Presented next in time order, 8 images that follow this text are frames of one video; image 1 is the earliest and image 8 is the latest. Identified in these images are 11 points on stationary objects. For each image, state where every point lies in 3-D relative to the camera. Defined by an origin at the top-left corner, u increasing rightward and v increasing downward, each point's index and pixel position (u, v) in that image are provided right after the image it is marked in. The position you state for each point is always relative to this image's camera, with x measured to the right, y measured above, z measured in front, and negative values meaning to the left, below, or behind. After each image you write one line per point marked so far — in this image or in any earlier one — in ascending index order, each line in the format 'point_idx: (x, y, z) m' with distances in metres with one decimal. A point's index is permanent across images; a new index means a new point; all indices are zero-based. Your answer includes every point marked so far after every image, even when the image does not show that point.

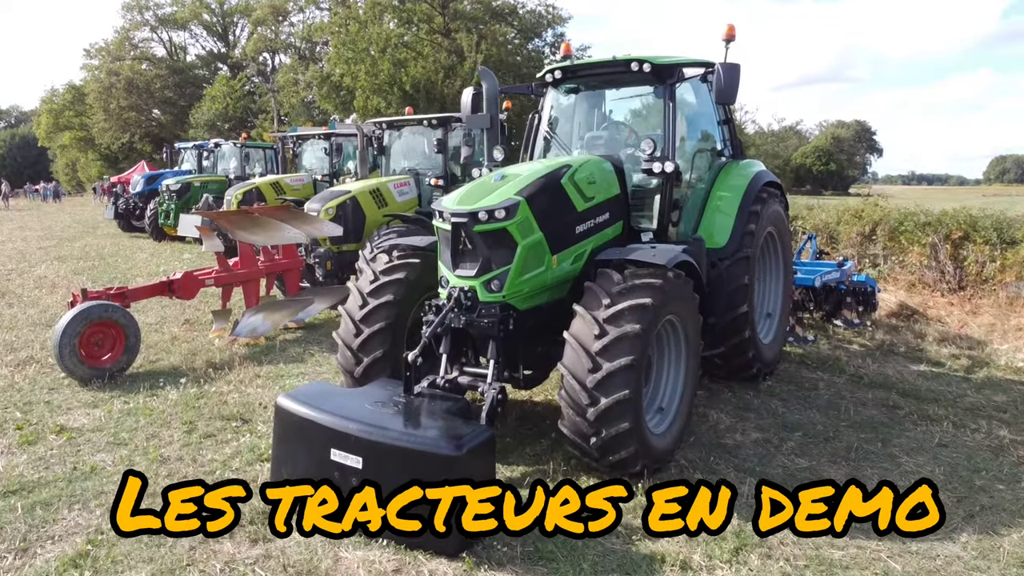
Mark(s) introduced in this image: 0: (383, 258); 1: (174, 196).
0: (-0.7, +0.2, +4.1) m
1: (-5.9, +1.6, +14.0) m
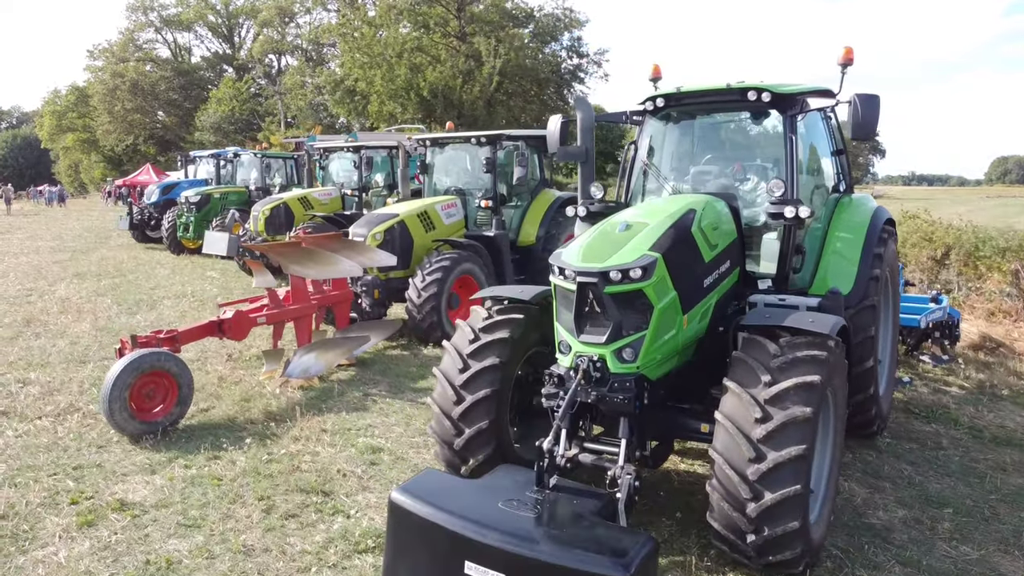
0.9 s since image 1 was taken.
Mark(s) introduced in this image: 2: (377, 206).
0: (-0.1, -0.1, +3.7) m
1: (-5.4, +1.3, +13.6) m
2: (-1.9, +1.2, +11.4) m
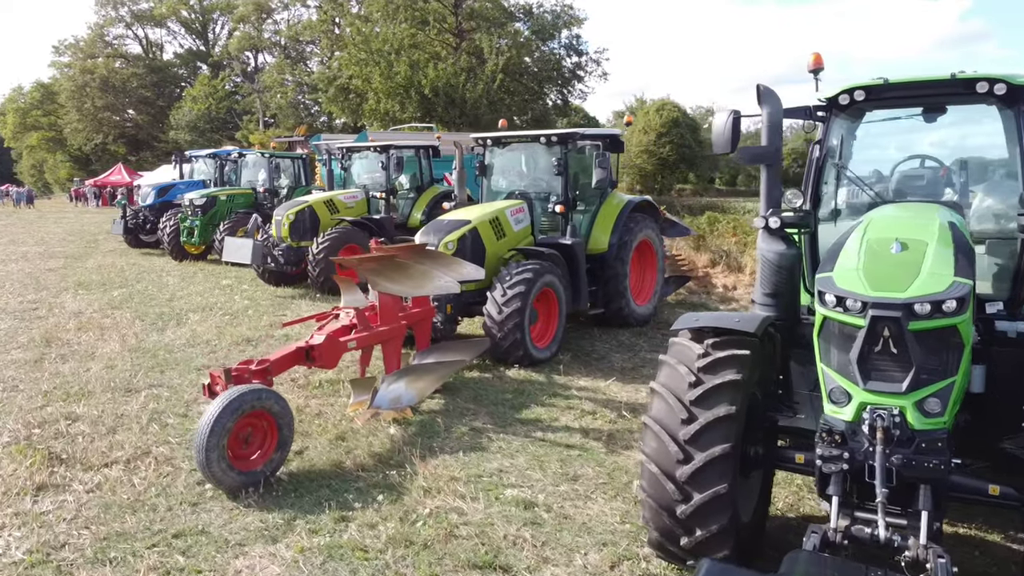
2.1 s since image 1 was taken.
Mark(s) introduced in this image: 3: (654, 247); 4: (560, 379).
0: (+0.7, -0.2, +3.1) m
1: (-5.0, +1.2, +12.8) m
2: (-1.4, +1.0, +10.7) m
3: (+1.4, +0.4, +7.9) m
4: (+0.4, -0.7, +5.8) m
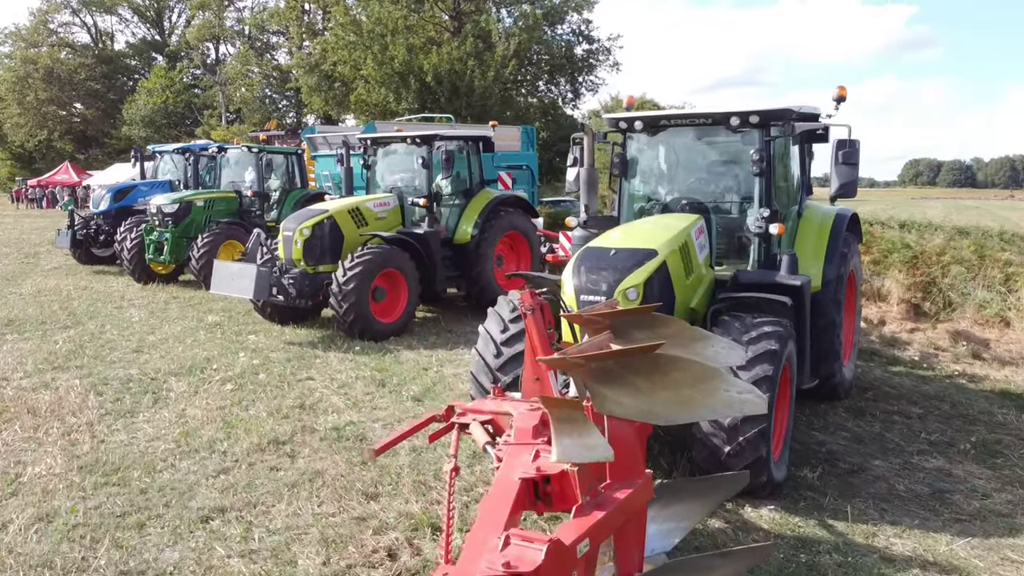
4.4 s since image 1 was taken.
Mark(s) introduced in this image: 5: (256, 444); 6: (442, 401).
0: (+1.9, -0.6, +0.6) m
1: (-4.3, +0.8, +10.0) m
2: (-0.6, +0.7, +8.1) m
3: (+2.4, 0.0, +5.5) m
4: (+1.4, -1.0, +3.3) m
5: (-1.3, -0.8, +4.2) m
6: (-0.5, -0.7, +5.2) m
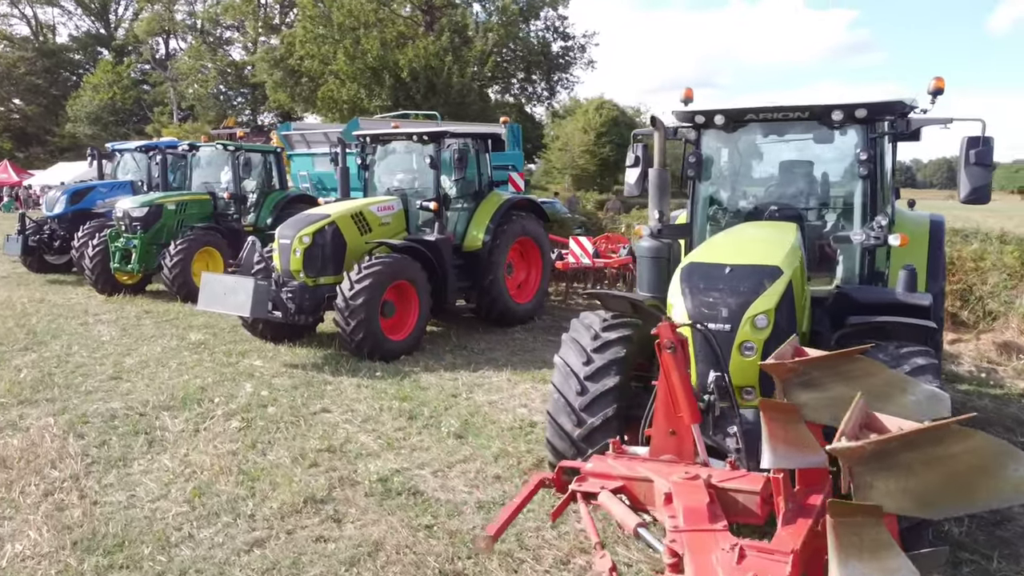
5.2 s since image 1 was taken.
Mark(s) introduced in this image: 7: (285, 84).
0: (+2.5, -0.7, 0.0) m
1: (-4.2, +0.7, +9.1) m
2: (-0.5, +0.6, +7.4) m
3: (+2.7, 0.0, +5.0) m
4: (+1.9, -1.1, +2.7) m
5: (-1.0, -0.9, +3.5) m
6: (-0.1, -0.8, +4.5) m
7: (-5.6, +5.0, +19.8) m
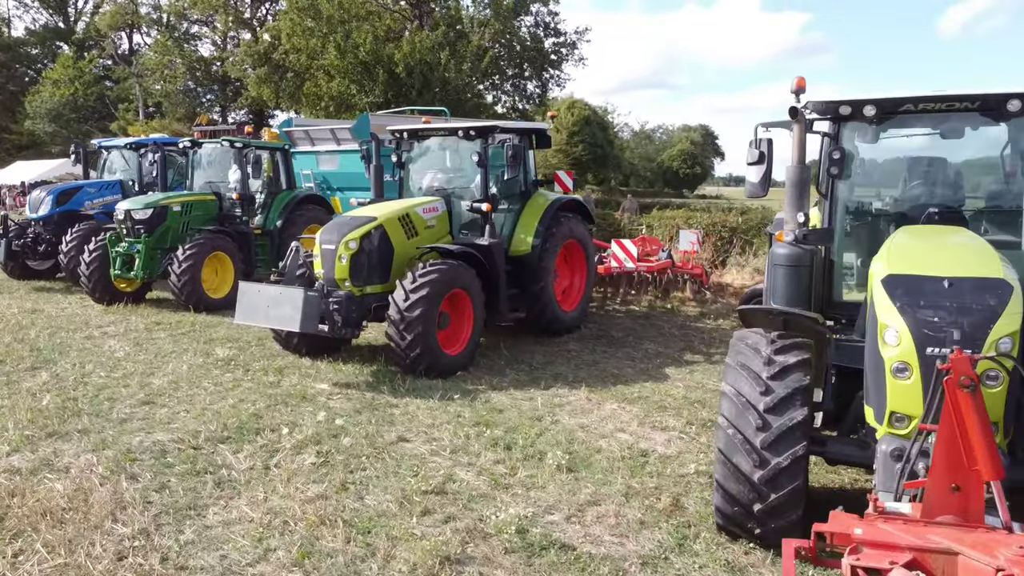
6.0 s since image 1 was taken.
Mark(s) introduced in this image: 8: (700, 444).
0: (+3.3, -0.7, -0.4) m
1: (-3.9, +0.6, +8.3) m
2: (0.0, +0.5, +6.9) m
3: (+3.2, -0.1, +4.6) m
4: (+2.5, -1.2, +2.3) m
5: (-0.3, -1.0, +2.9) m
6: (+0.4, -0.9, +4.0) m
7: (-5.8, +4.9, +19.0) m
8: (+1.0, -0.9, +4.4) m
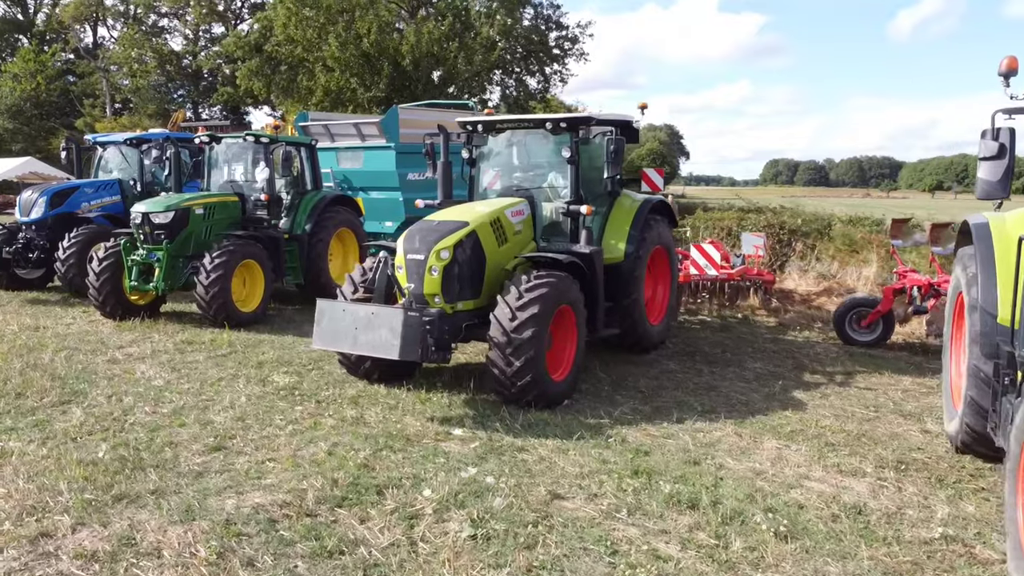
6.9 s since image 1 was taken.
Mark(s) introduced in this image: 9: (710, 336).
0: (+4.3, -0.8, -1.0) m
1: (-3.2, +0.5, +7.4) m
2: (+0.6, +0.4, +6.1) m
3: (+4.0, -0.2, +3.9) m
4: (+3.4, -1.3, +1.6) m
5: (+0.5, -1.1, +2.1) m
6: (+1.3, -1.0, +3.2) m
7: (-5.6, +4.8, +17.9) m
8: (+1.8, -1.0, +3.7) m
9: (+1.8, -0.4, +7.2) m
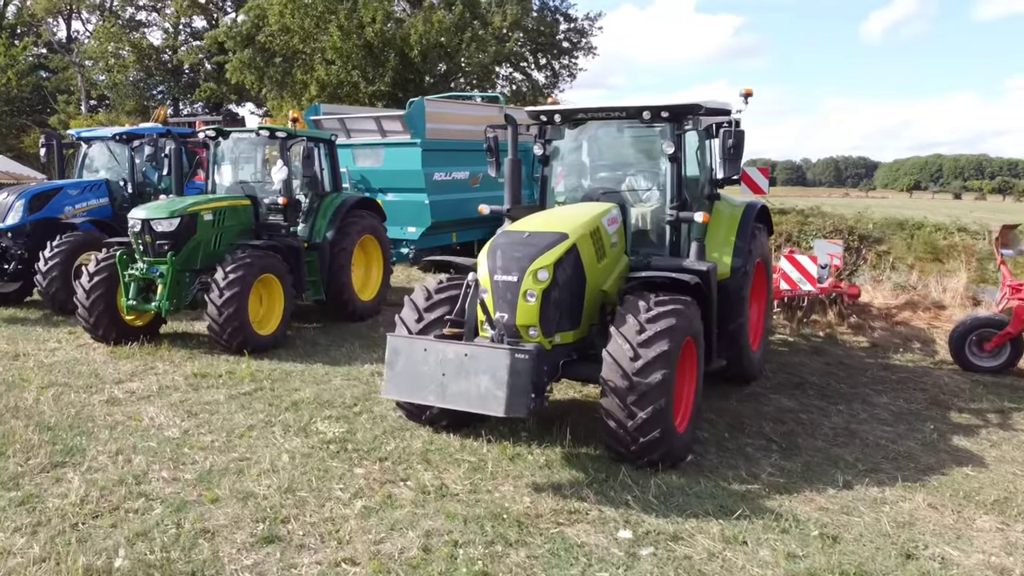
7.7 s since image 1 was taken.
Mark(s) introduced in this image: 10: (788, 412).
0: (+5.0, -0.9, -1.9) m
1: (-2.7, +0.3, +6.3) m
2: (+1.2, +0.3, +5.1) m
3: (+4.6, -0.3, +3.0) m
4: (+4.1, -1.4, +0.7) m
5: (+1.2, -1.2, +1.1) m
6: (+1.9, -1.1, +2.3) m
7: (-5.4, +4.6, +16.7) m
8: (+2.4, -1.1, +2.7) m
9: (+2.3, -0.6, +6.2) m
10: (+1.7, -0.8, +5.0) m
